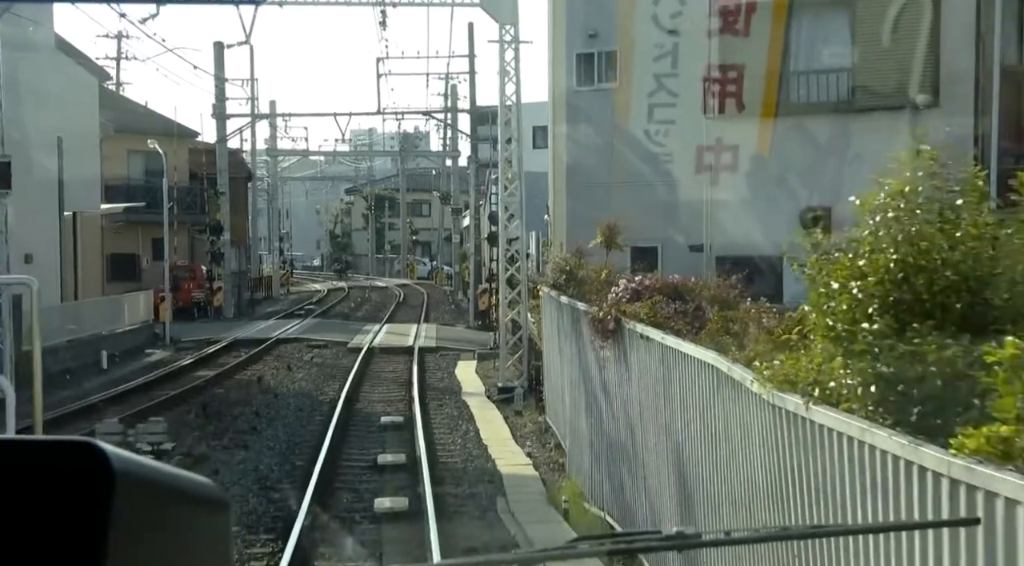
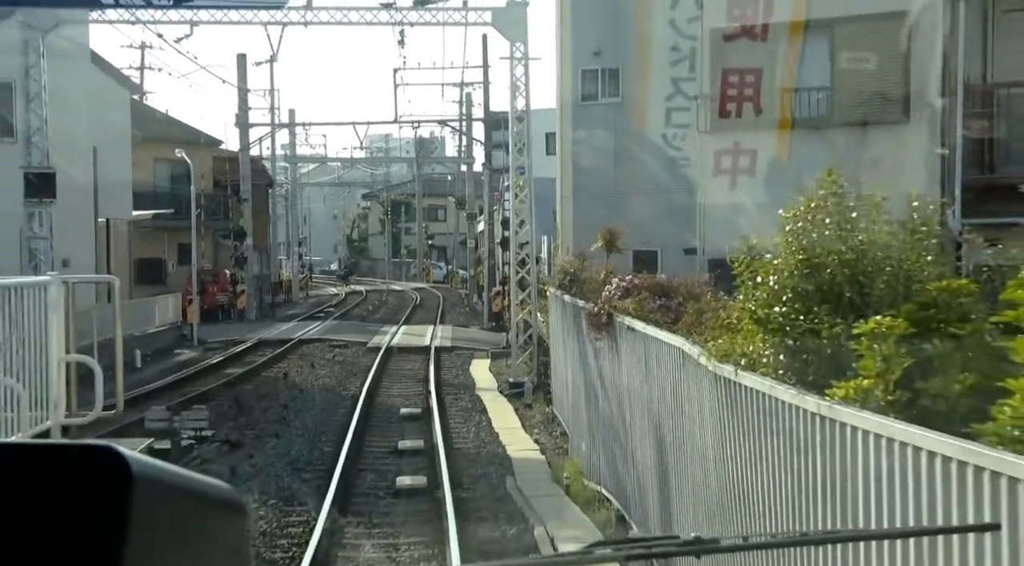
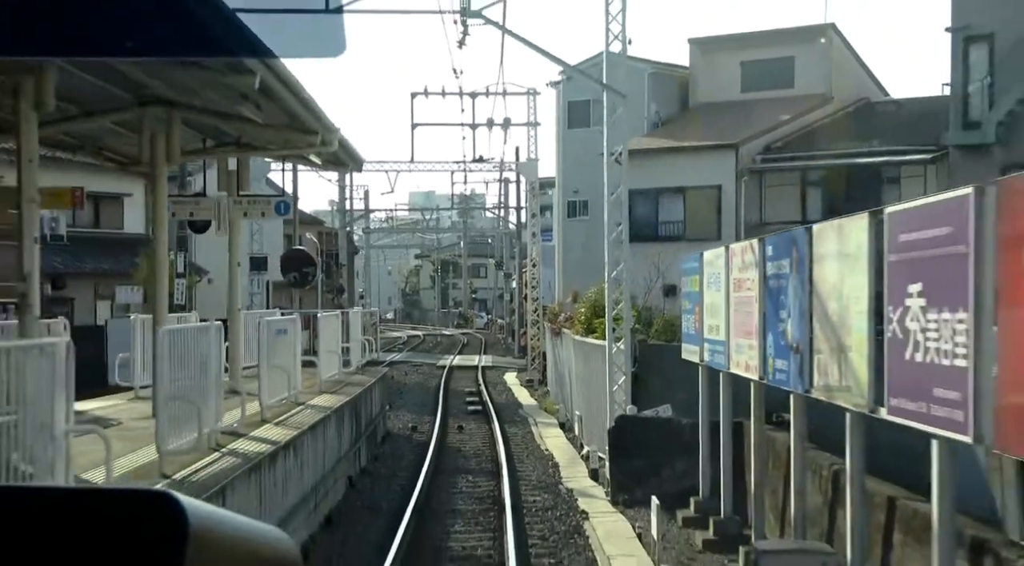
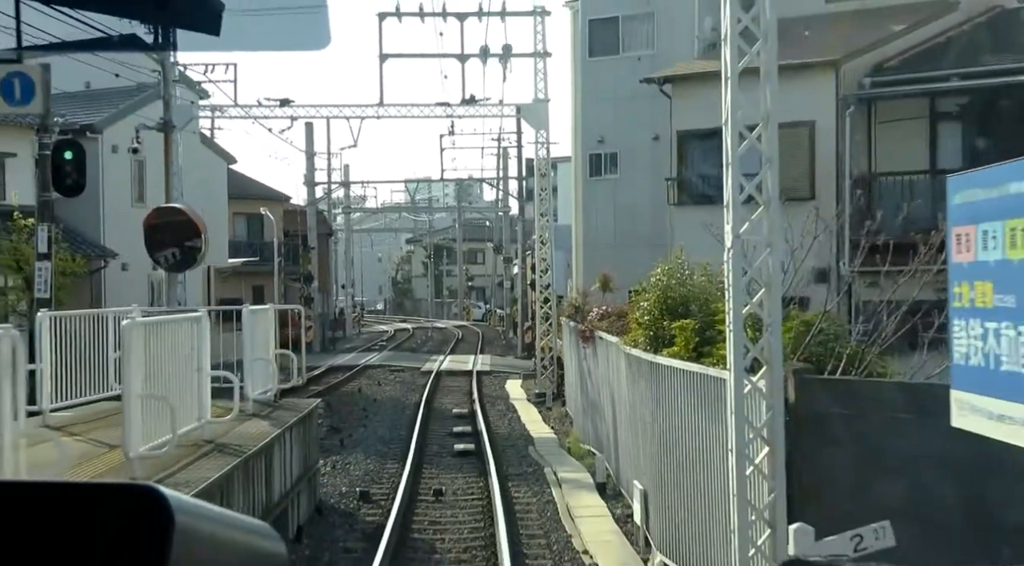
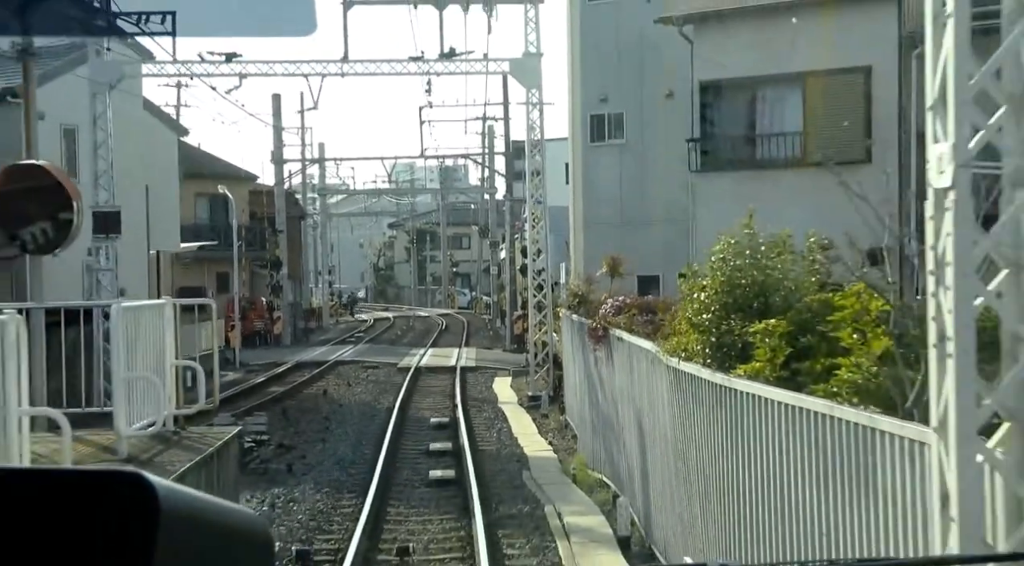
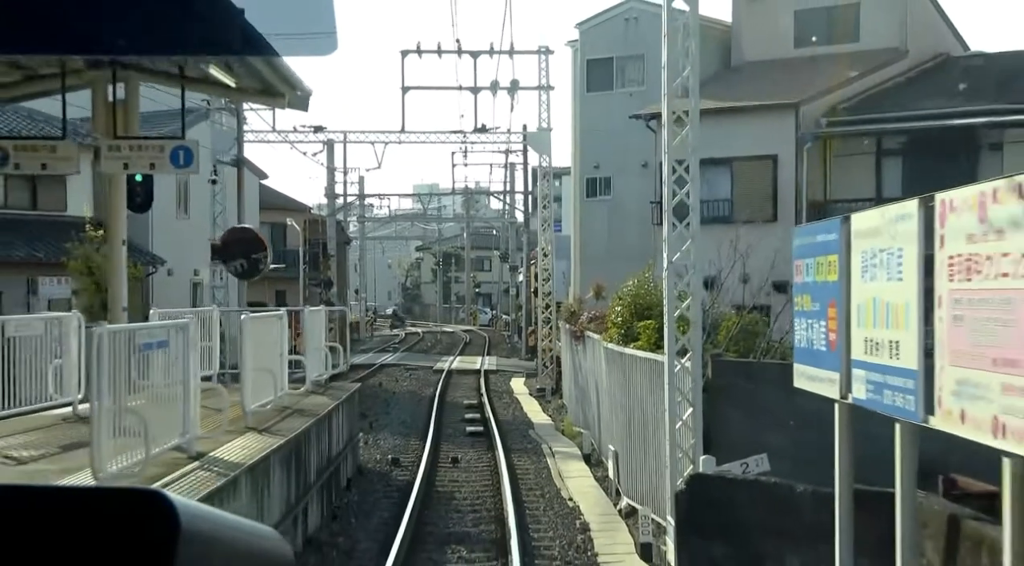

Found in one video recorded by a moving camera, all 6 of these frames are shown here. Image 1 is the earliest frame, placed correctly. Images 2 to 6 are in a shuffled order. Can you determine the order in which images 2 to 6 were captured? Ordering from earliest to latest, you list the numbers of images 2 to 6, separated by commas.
2, 5, 4, 6, 3
